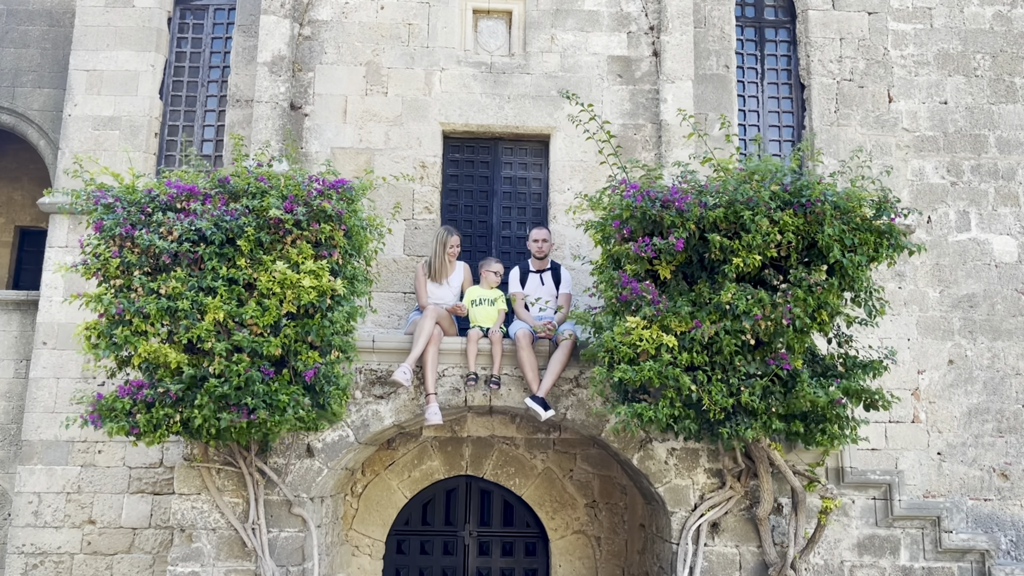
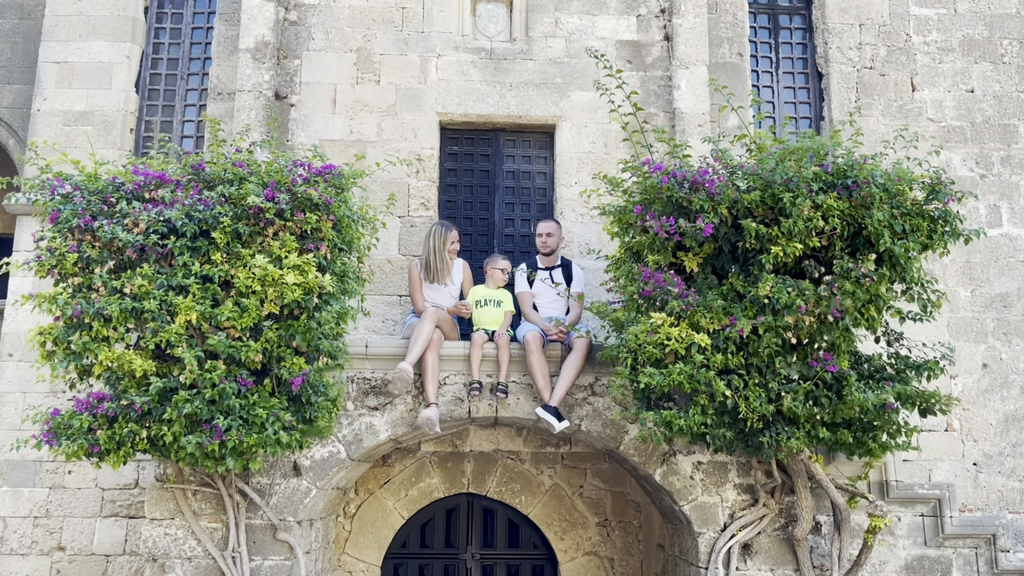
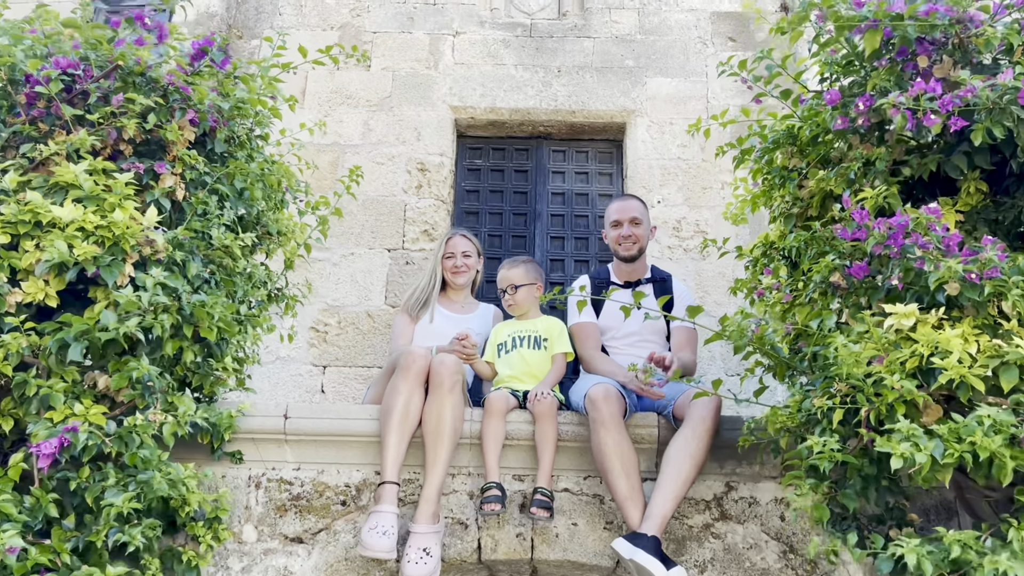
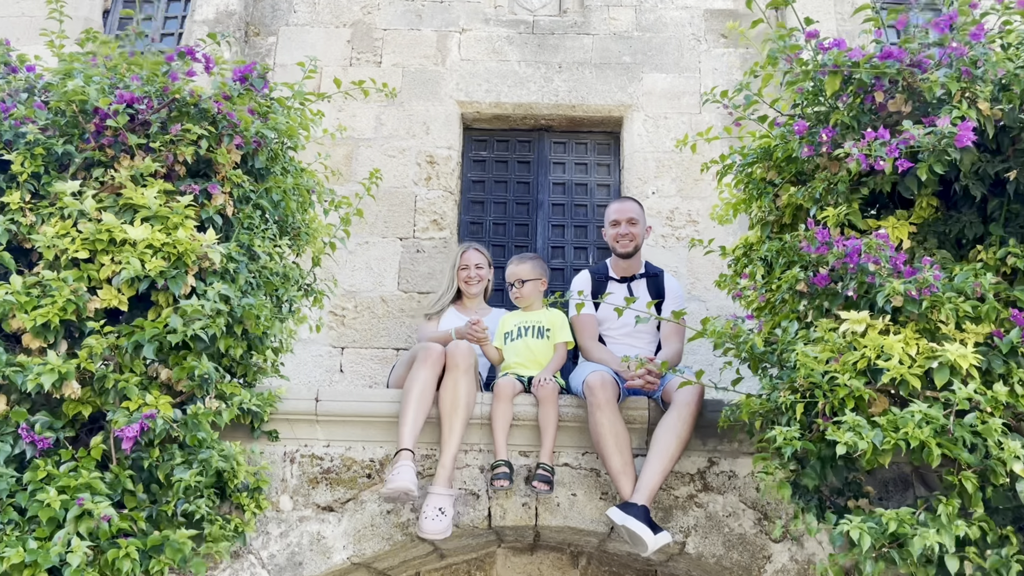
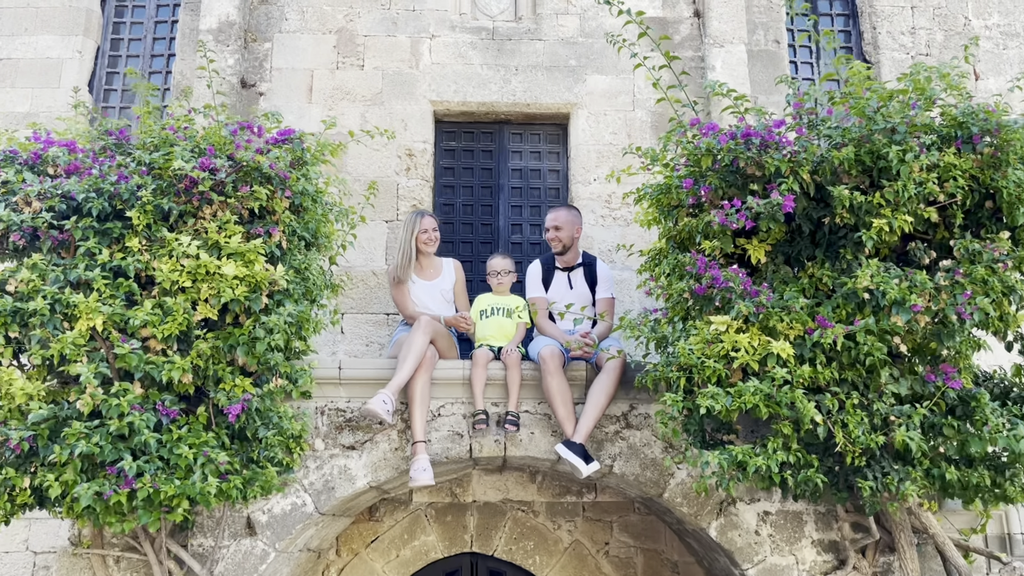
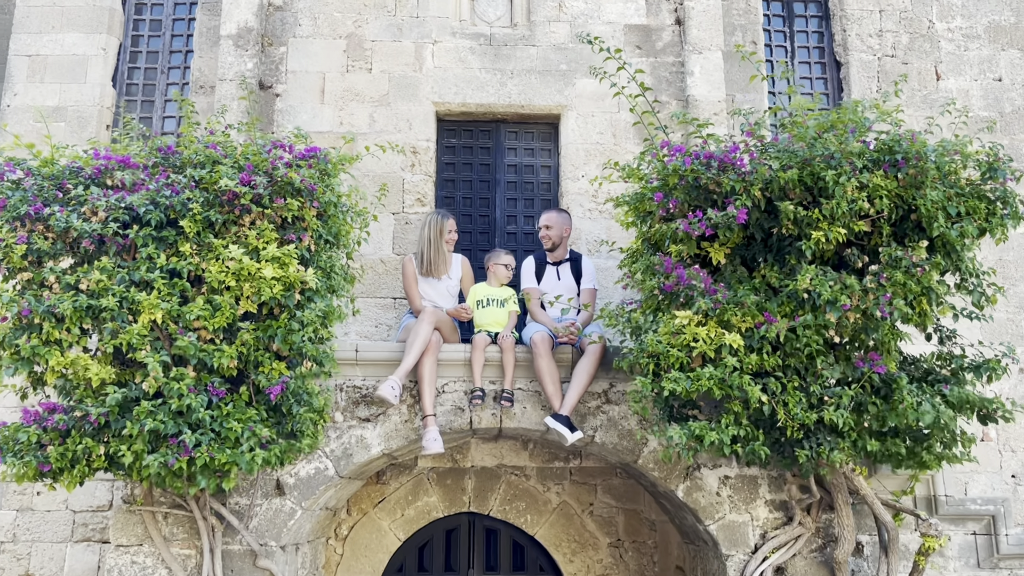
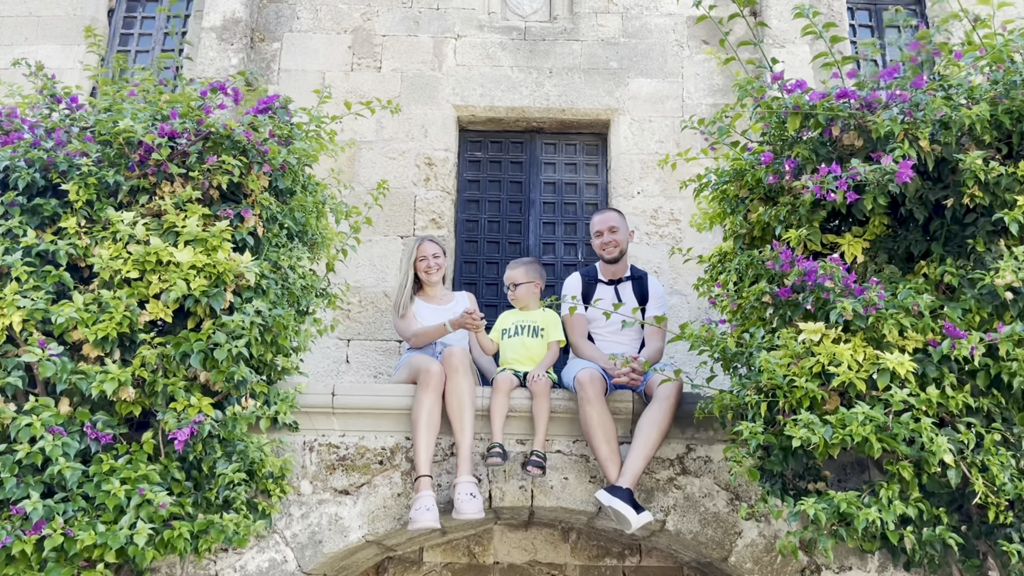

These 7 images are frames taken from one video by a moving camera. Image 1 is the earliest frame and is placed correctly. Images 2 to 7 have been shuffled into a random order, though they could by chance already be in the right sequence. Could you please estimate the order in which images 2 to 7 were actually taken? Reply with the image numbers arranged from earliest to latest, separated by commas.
2, 6, 5, 7, 4, 3
